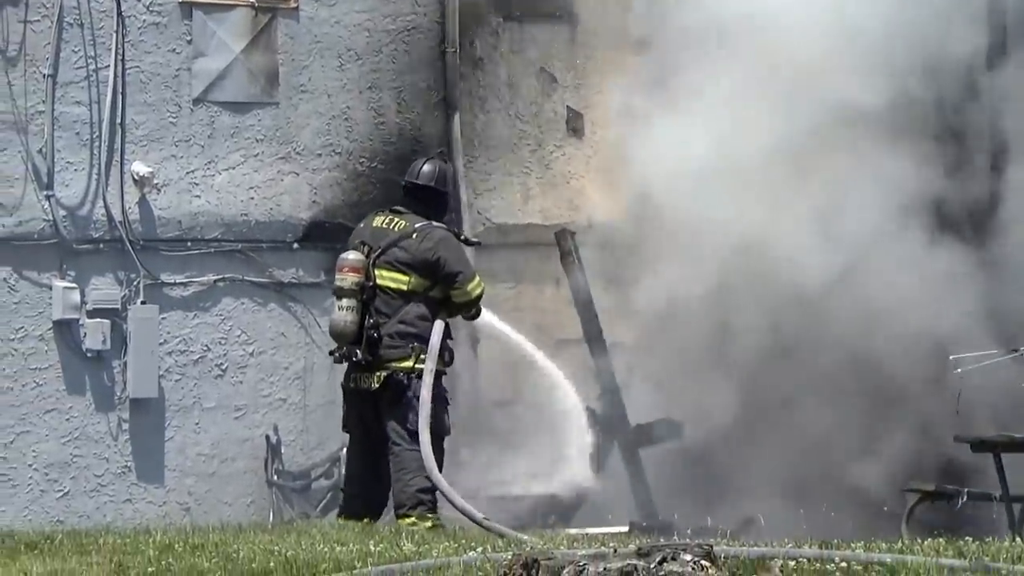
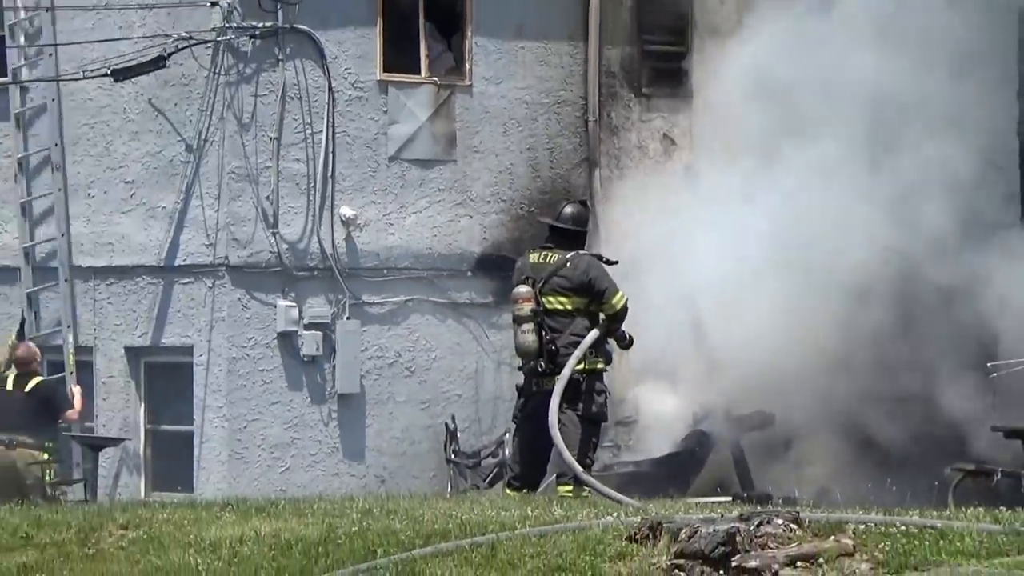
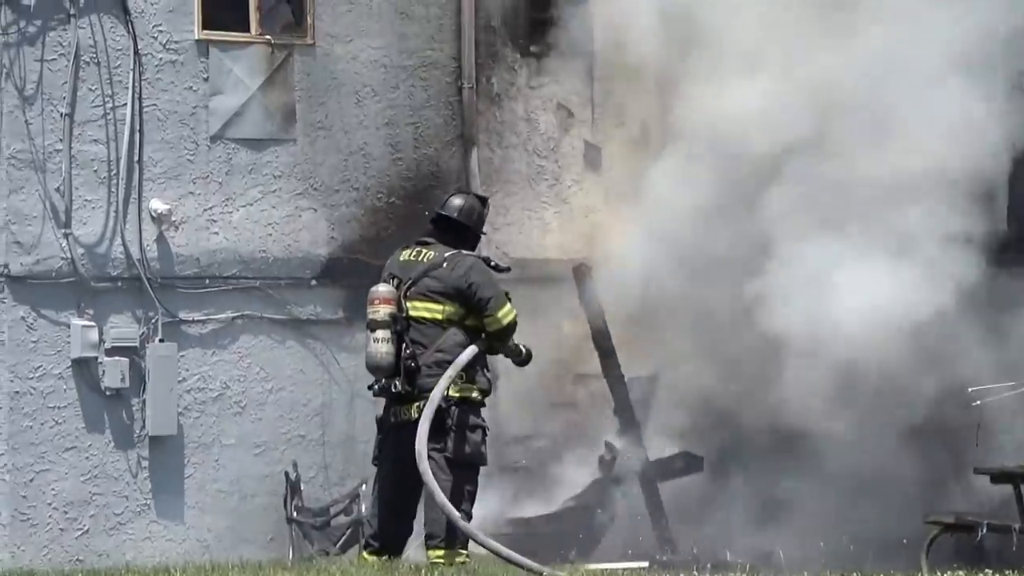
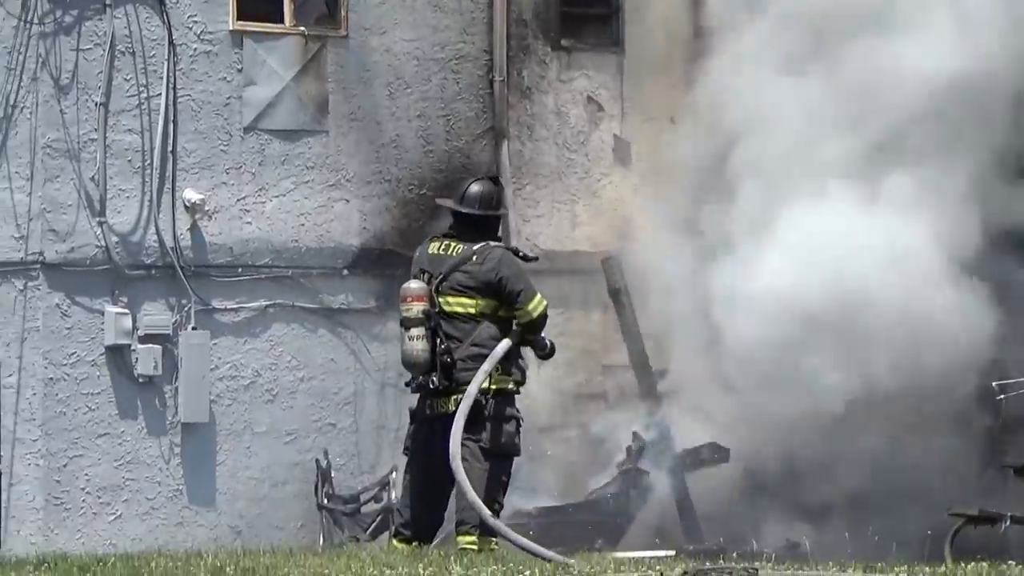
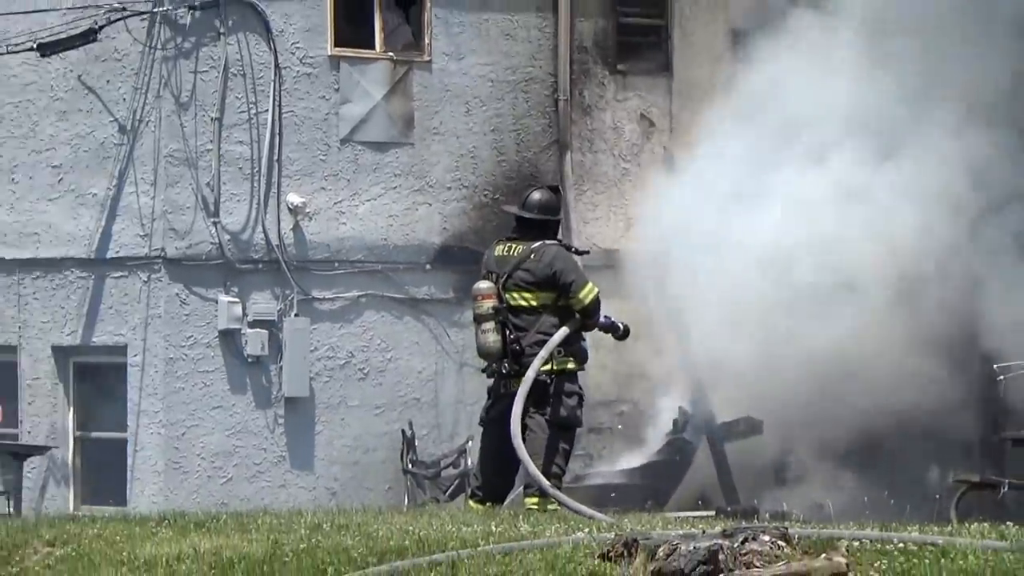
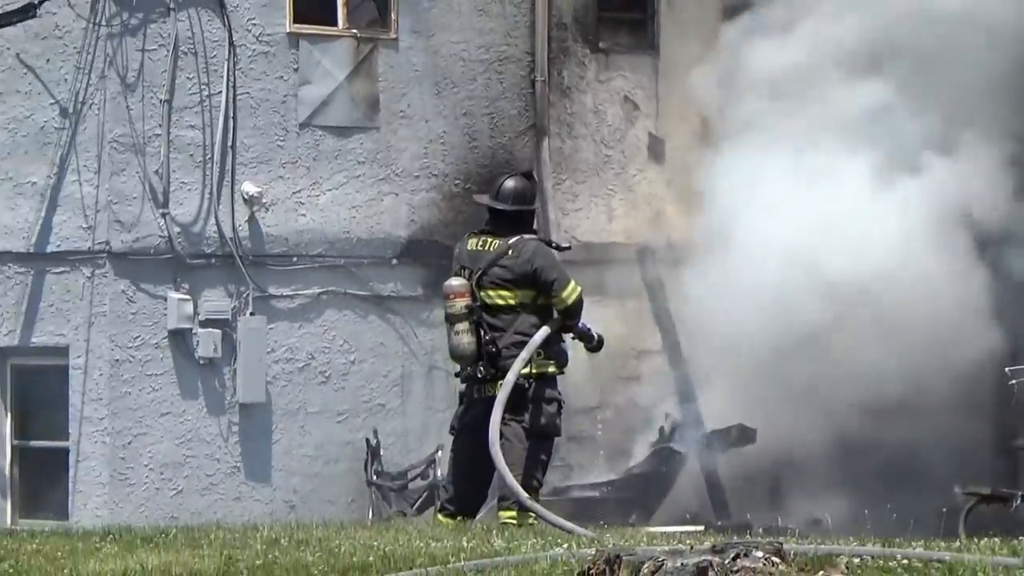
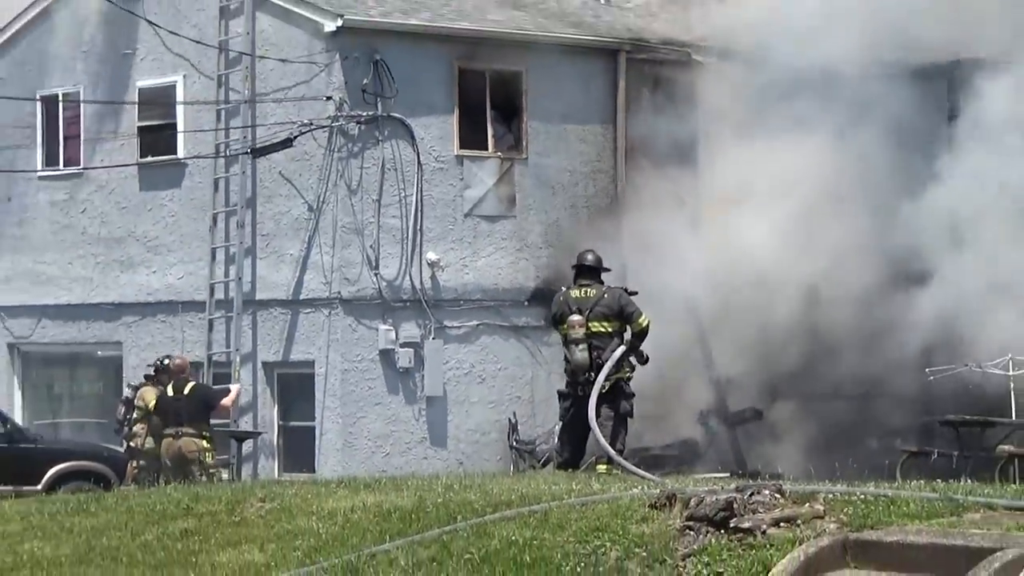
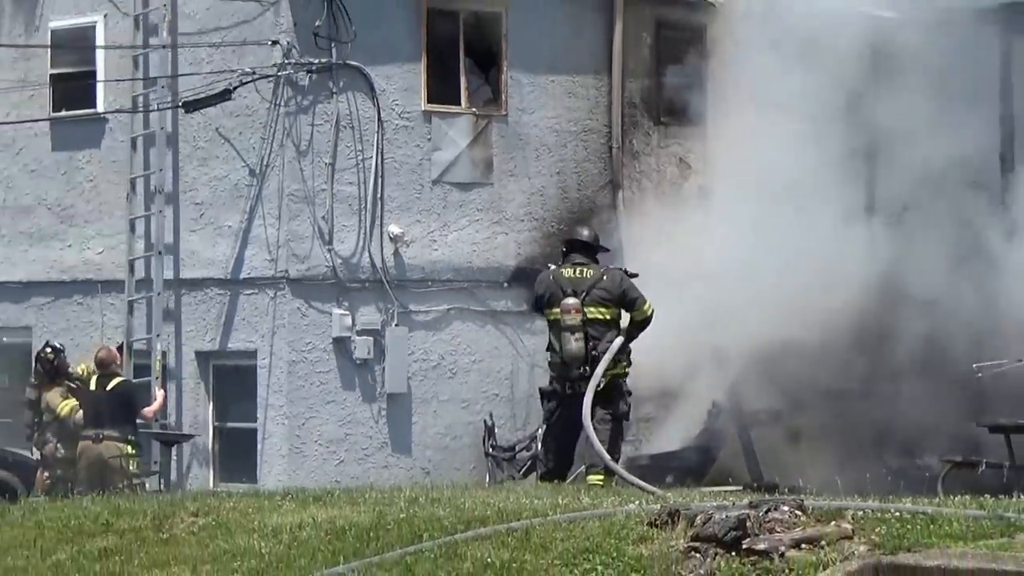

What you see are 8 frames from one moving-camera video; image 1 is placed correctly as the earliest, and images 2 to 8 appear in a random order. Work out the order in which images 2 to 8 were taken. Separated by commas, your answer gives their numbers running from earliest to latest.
3, 4, 6, 5, 2, 8, 7
